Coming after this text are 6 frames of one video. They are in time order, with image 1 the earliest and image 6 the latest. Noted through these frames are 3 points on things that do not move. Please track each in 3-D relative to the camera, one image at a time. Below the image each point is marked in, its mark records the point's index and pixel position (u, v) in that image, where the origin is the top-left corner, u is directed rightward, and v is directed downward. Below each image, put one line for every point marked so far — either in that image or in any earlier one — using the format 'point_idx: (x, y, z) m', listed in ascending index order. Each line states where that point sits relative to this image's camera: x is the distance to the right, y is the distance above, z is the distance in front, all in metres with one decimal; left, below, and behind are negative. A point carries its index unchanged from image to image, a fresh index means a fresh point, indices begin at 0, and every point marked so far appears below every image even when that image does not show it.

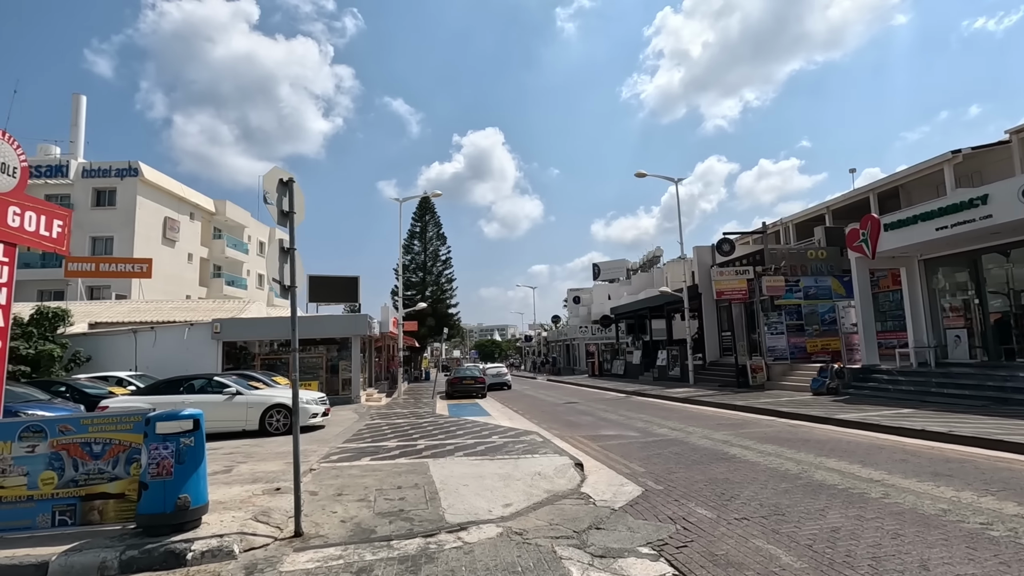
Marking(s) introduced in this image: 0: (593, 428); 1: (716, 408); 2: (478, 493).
0: (+2.1, -3.6, +13.5) m
1: (+6.4, -3.7, +16.6) m
2: (-0.5, -2.7, +7.1) m
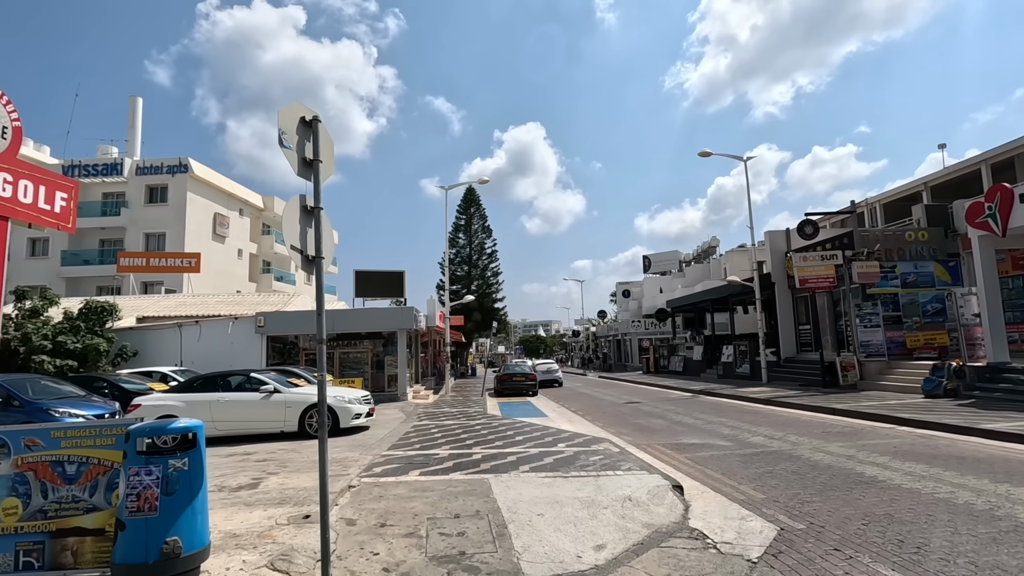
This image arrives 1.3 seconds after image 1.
0: (+3.5, -3.2, +11.6) m
1: (+8.0, -3.3, +14.4) m
2: (+0.5, -2.5, +5.5) m
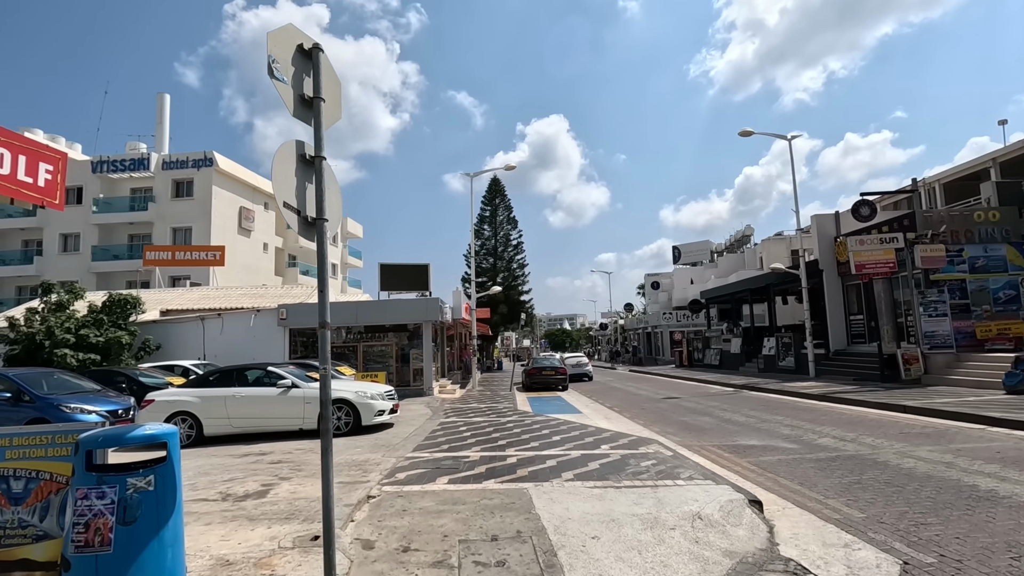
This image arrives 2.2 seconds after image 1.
0: (+4.2, -2.9, +10.5) m
1: (+8.9, -3.0, +13.1) m
2: (+0.9, -2.2, +4.4) m
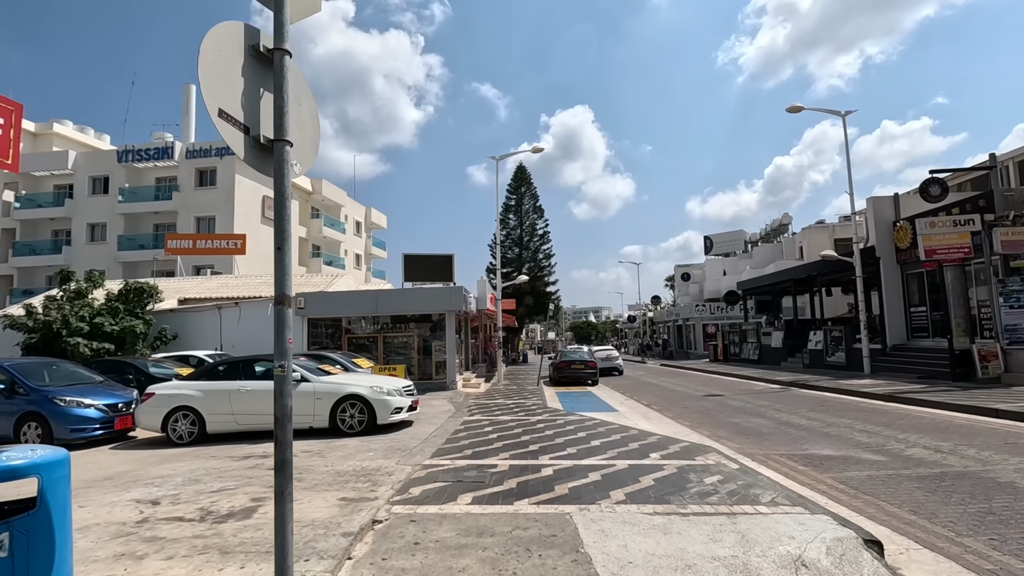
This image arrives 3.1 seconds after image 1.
0: (+4.8, -2.6, +9.1) m
1: (+9.5, -2.7, +11.5) m
2: (+1.2, -2.0, +3.2) m
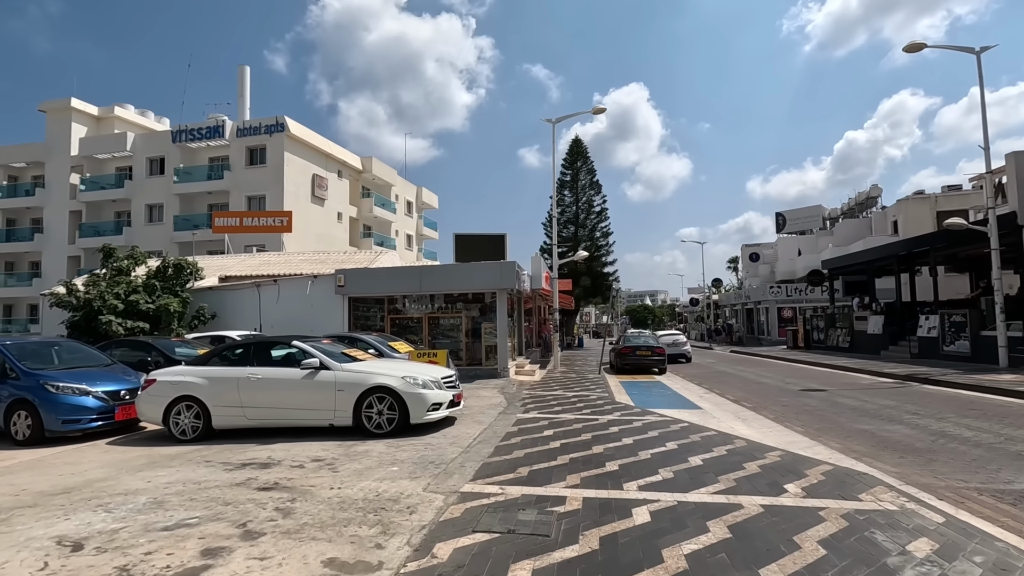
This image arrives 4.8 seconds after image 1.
0: (+5.6, -2.2, +6.4) m
1: (+10.6, -2.1, +8.3) m
2: (+1.5, -1.8, +0.9) m
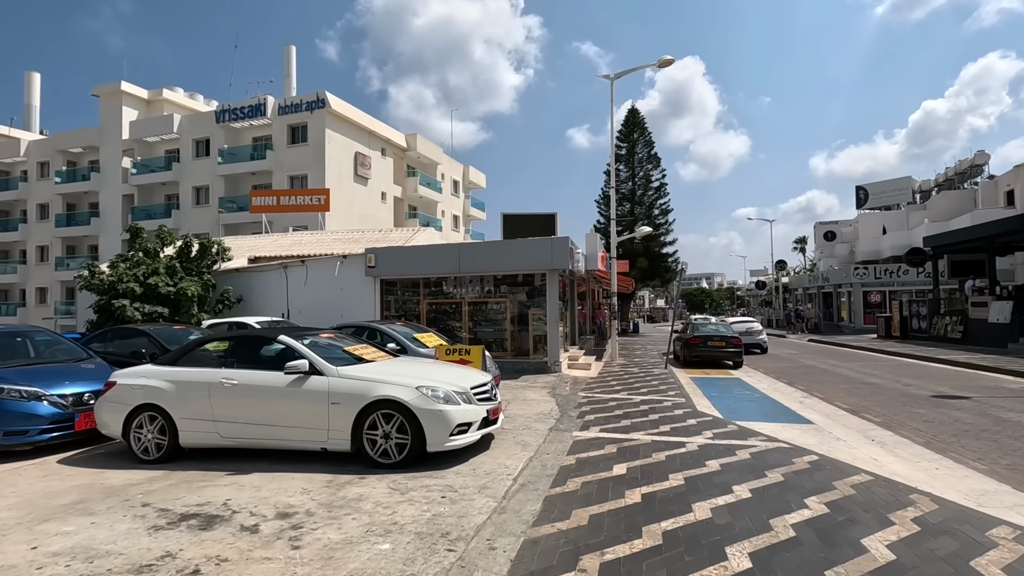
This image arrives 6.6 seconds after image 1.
0: (+6.0, -2.0, +3.6) m
1: (+11.2, -1.9, +5.0) m
2: (+1.4, -1.7, -1.6) m
